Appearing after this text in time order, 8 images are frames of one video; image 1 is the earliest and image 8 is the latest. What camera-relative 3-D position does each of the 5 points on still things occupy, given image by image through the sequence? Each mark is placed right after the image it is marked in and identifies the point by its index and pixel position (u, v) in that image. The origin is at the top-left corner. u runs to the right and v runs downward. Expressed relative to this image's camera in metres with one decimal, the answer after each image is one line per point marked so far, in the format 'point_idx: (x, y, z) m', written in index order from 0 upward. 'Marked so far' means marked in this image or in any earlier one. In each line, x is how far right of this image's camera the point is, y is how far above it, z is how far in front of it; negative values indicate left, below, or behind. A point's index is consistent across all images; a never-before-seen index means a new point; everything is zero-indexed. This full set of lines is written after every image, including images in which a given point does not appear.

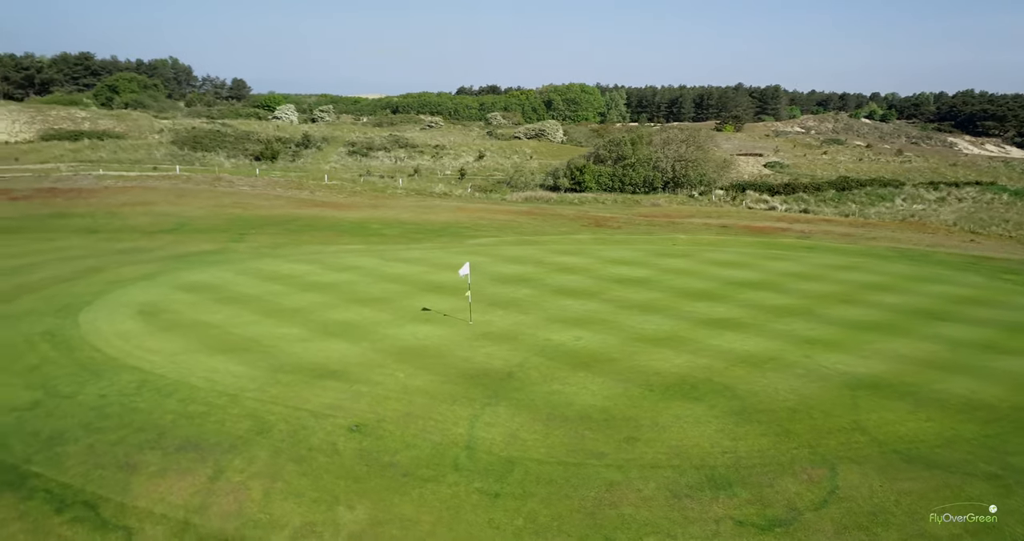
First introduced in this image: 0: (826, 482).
0: (+4.4, -3.0, +10.1) m
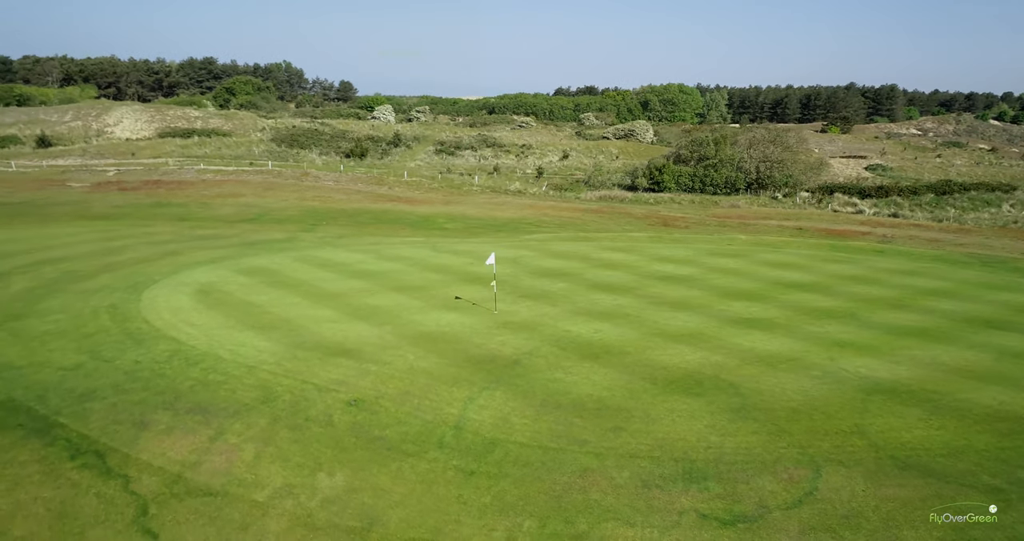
0: (+4.0, -2.9, +9.7) m
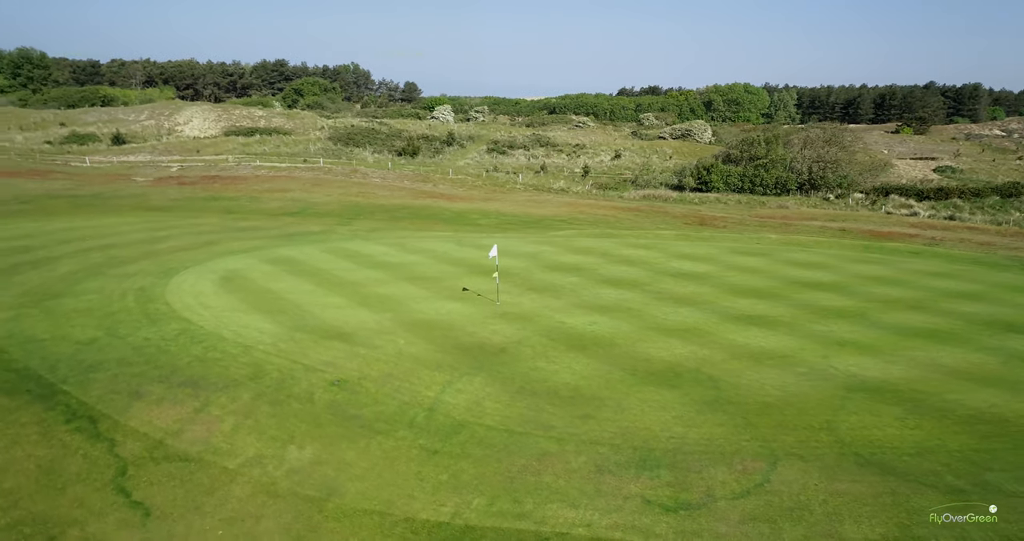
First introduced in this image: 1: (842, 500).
0: (+3.3, -2.8, +9.7) m
1: (+4.2, -2.9, +9.0) m
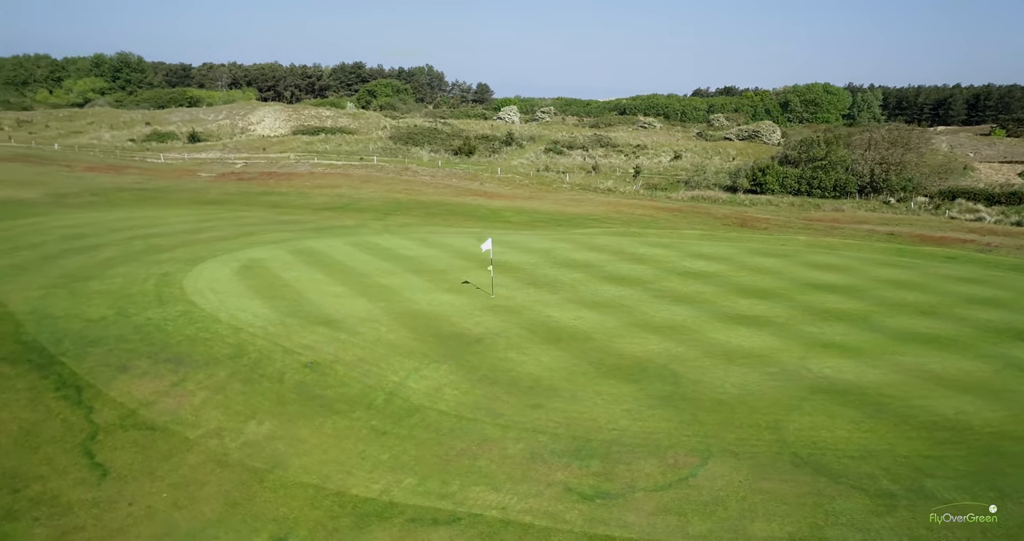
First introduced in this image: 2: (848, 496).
0: (+2.3, -2.7, +9.6) m
1: (+3.1, -2.8, +8.9) m
2: (+4.2, -2.8, +8.8) m
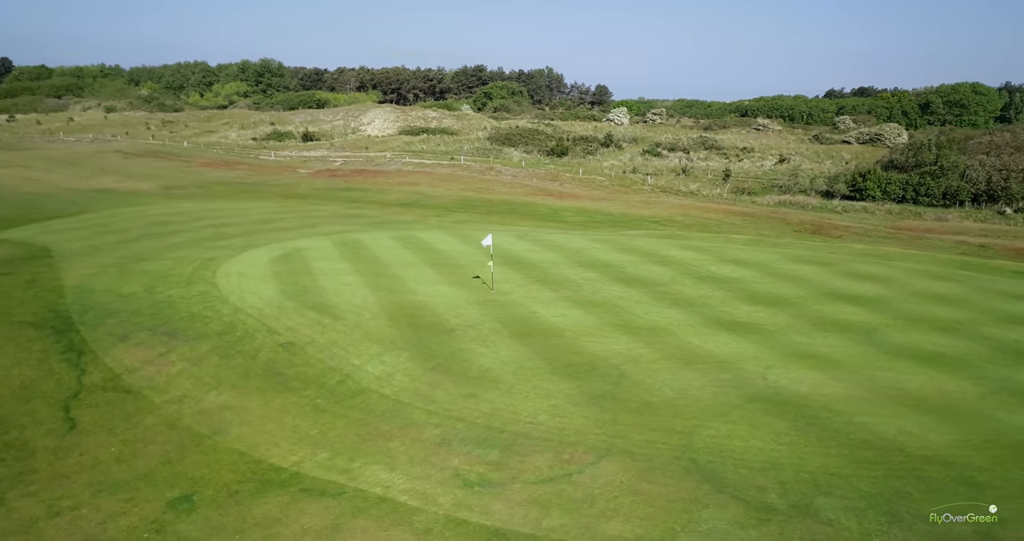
0: (+0.8, -2.6, +9.6) m
1: (+1.5, -2.8, +8.7) m
2: (+2.5, -2.8, +8.5) m
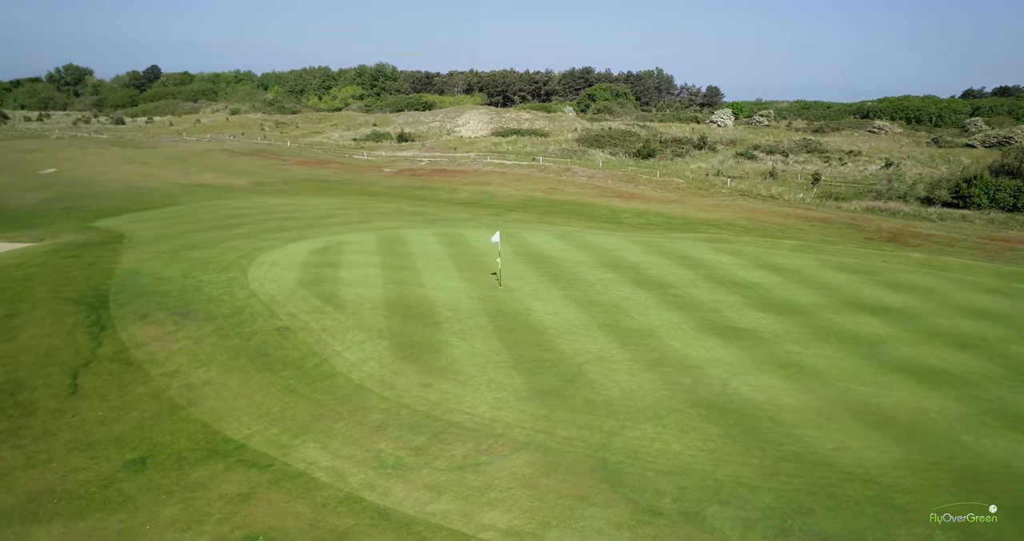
0: (-0.3, -2.5, +9.7) m
1: (+0.2, -2.7, +8.8) m
2: (+1.2, -2.8, +8.4) m
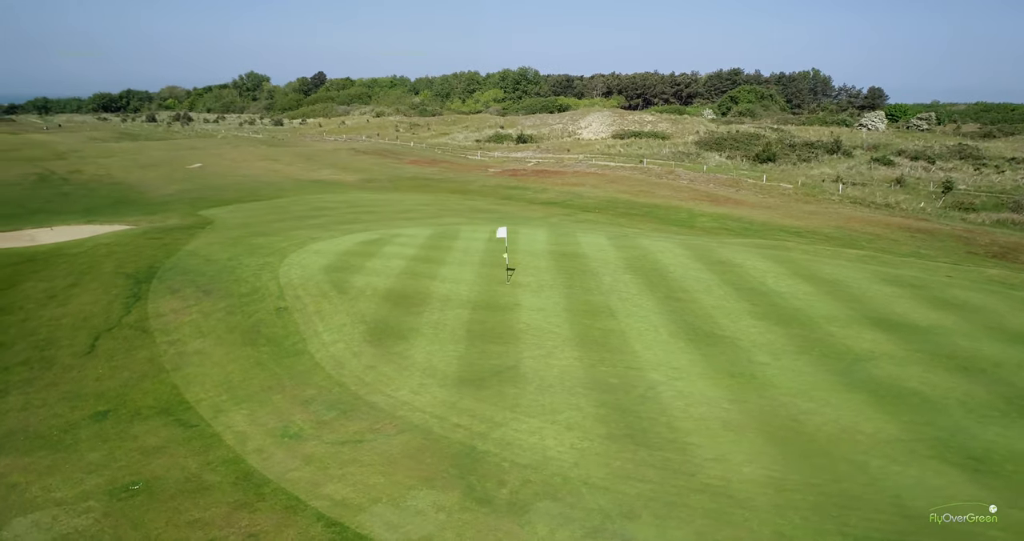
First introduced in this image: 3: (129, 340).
0: (-2.0, -2.3, +10.1) m
1: (-1.7, -2.5, +9.1) m
2: (-0.8, -2.6, +8.5) m
3: (-8.0, -1.5, +15.0) m
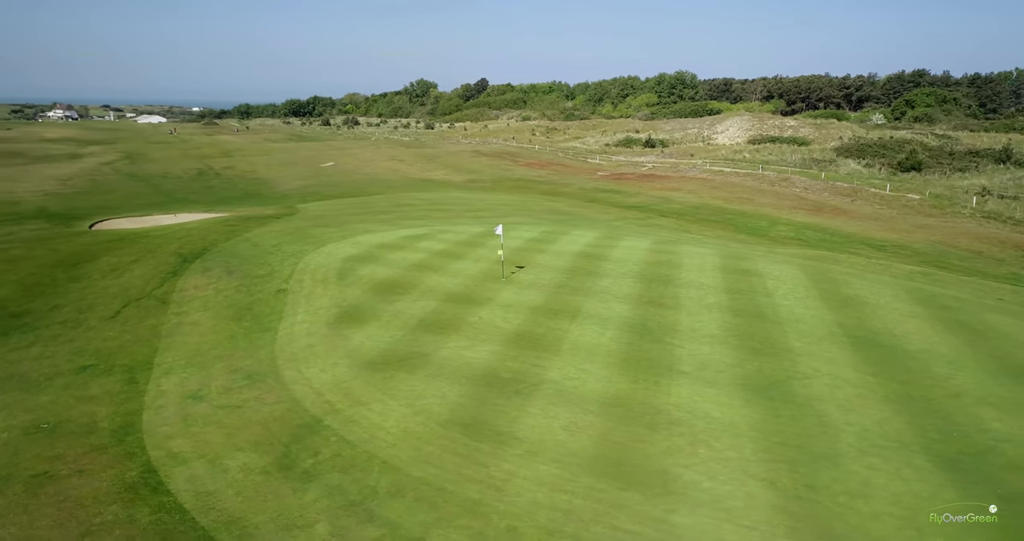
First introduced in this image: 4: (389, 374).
0: (-3.9, -2.0, +11.0) m
1: (-3.9, -2.2, +10.0) m
2: (-3.2, -2.4, +9.2) m
3: (-8.7, -0.9, +17.1) m
4: (-2.0, -1.7, +11.8) m
